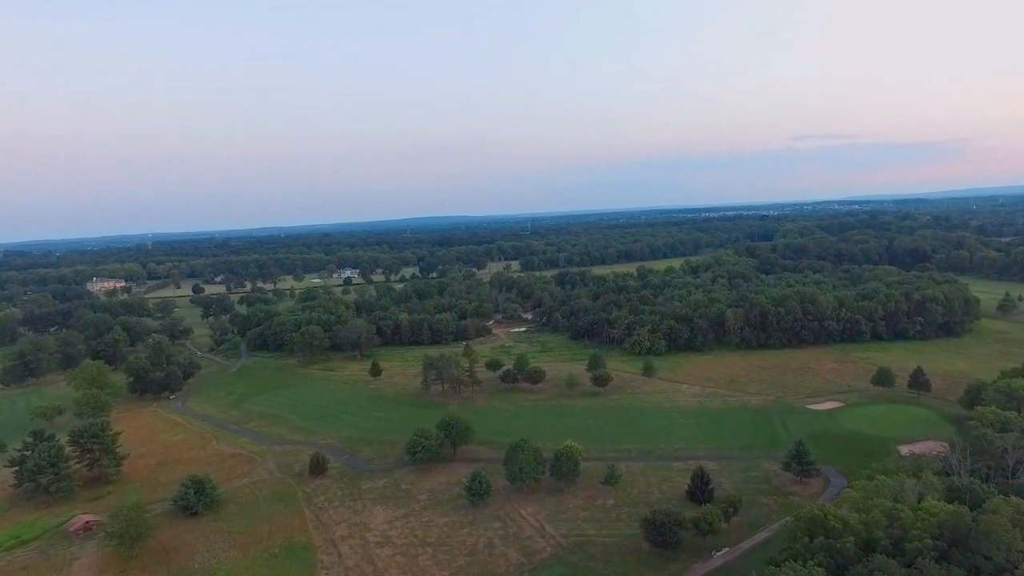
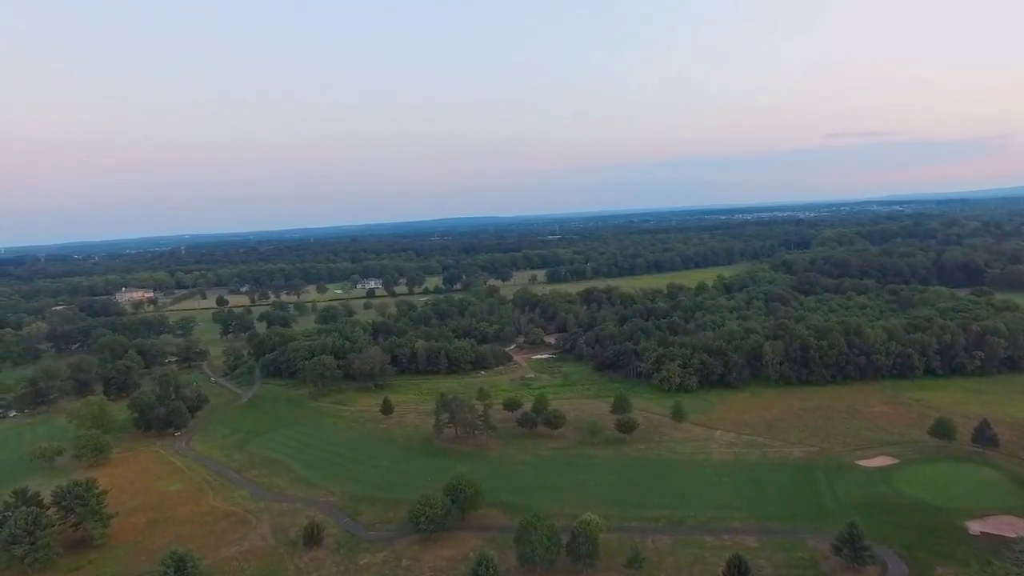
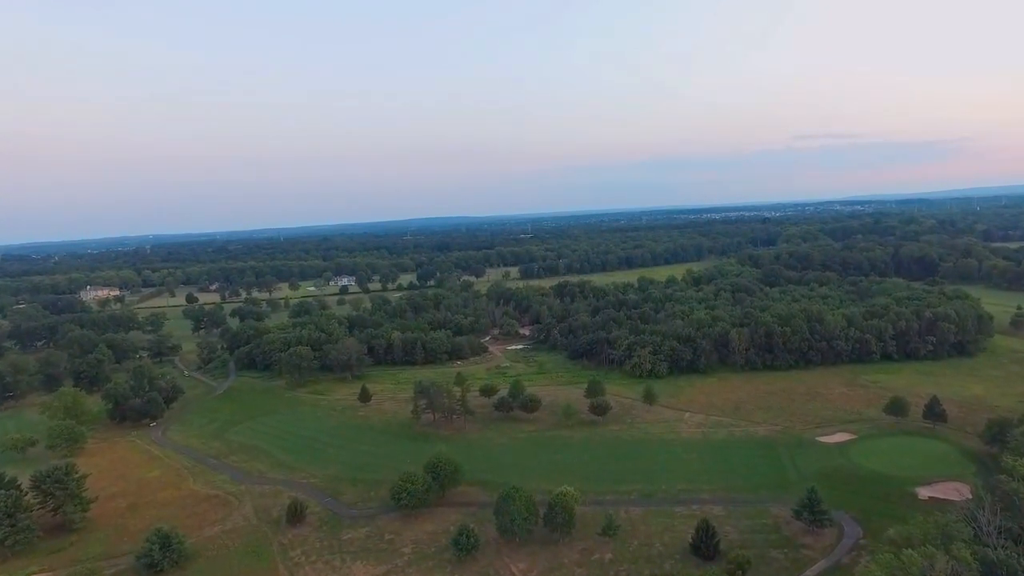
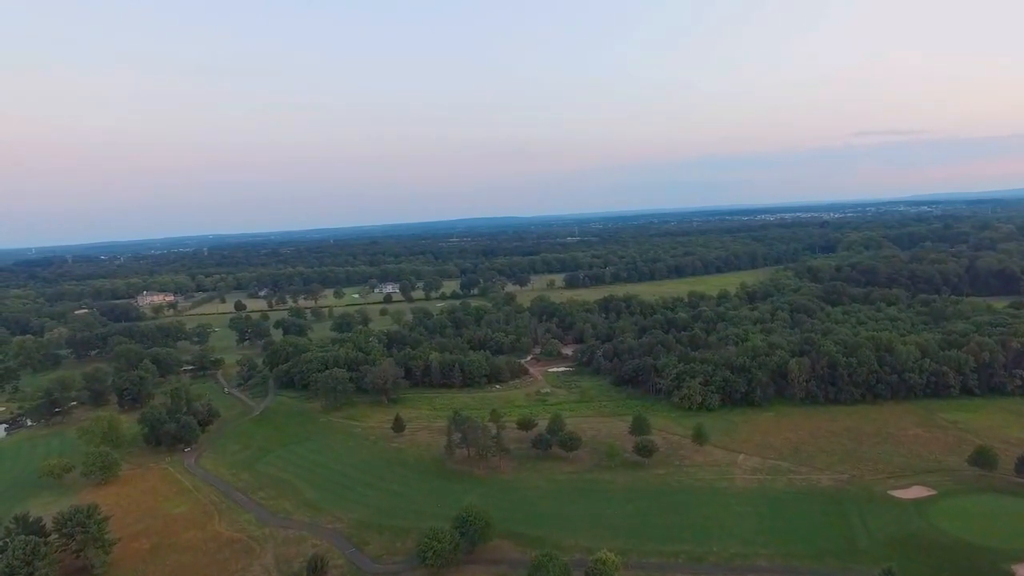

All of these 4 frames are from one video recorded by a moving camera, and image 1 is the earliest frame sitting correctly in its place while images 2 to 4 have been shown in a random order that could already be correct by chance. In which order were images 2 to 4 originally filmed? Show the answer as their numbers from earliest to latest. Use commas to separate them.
3, 2, 4
